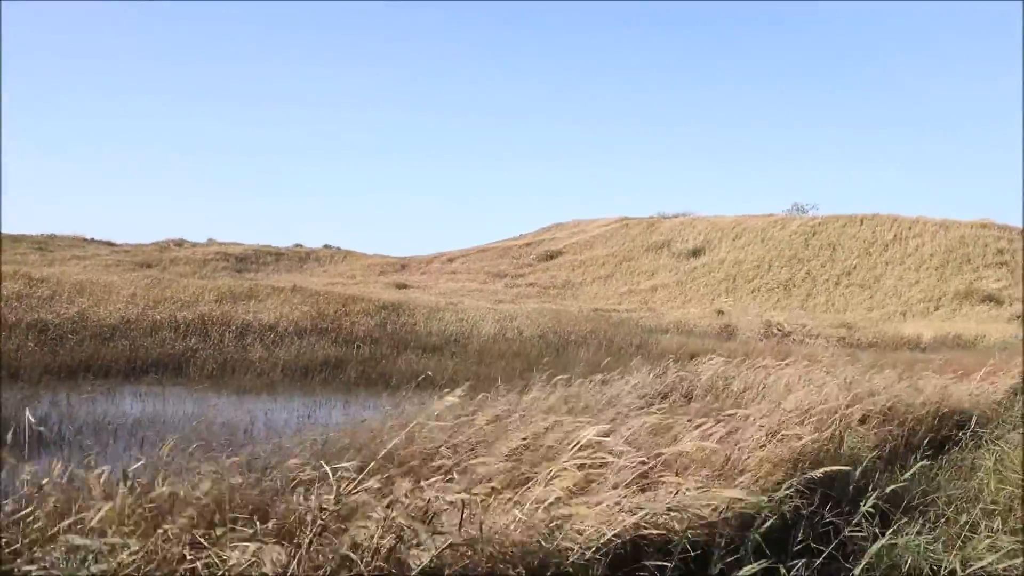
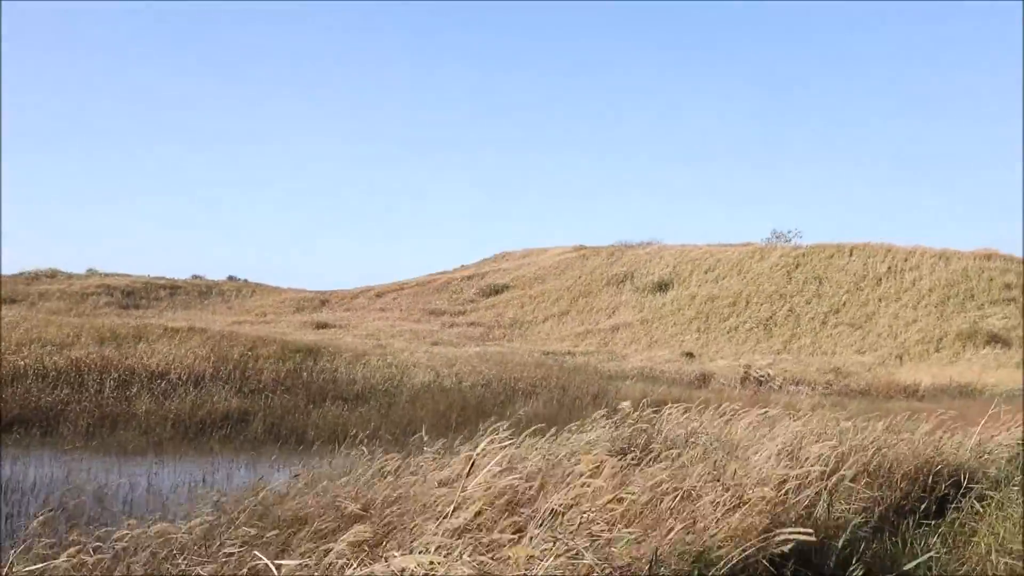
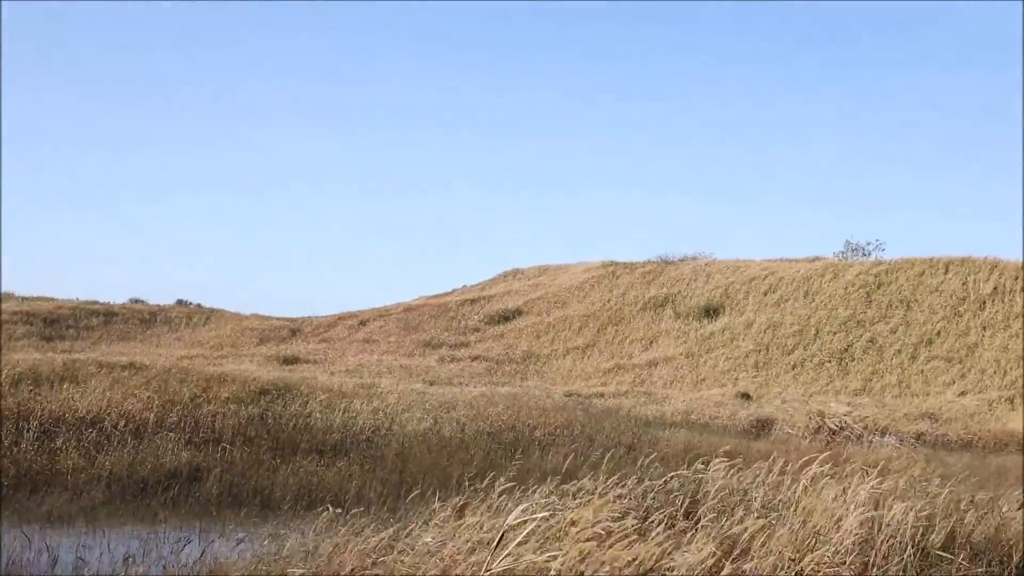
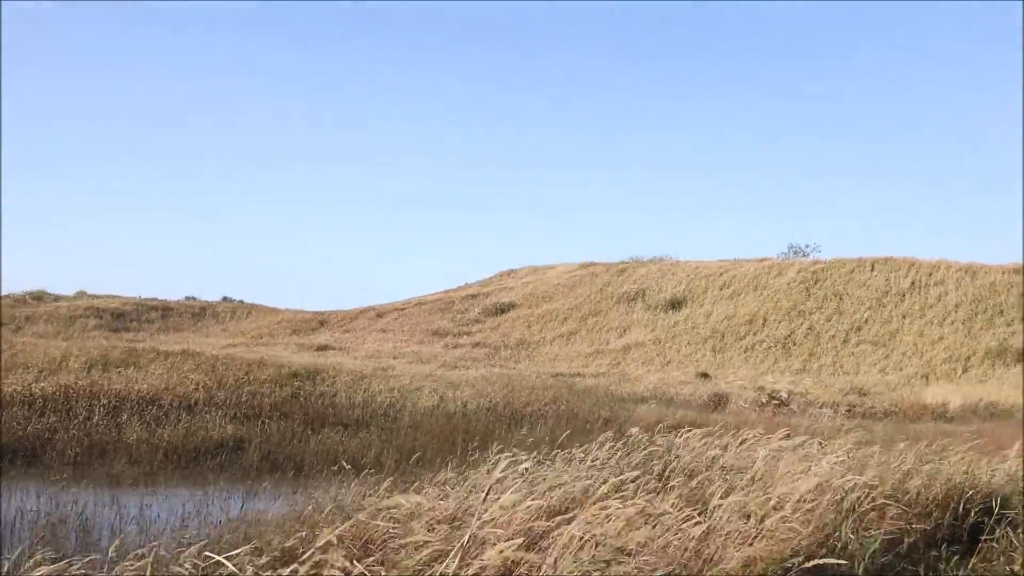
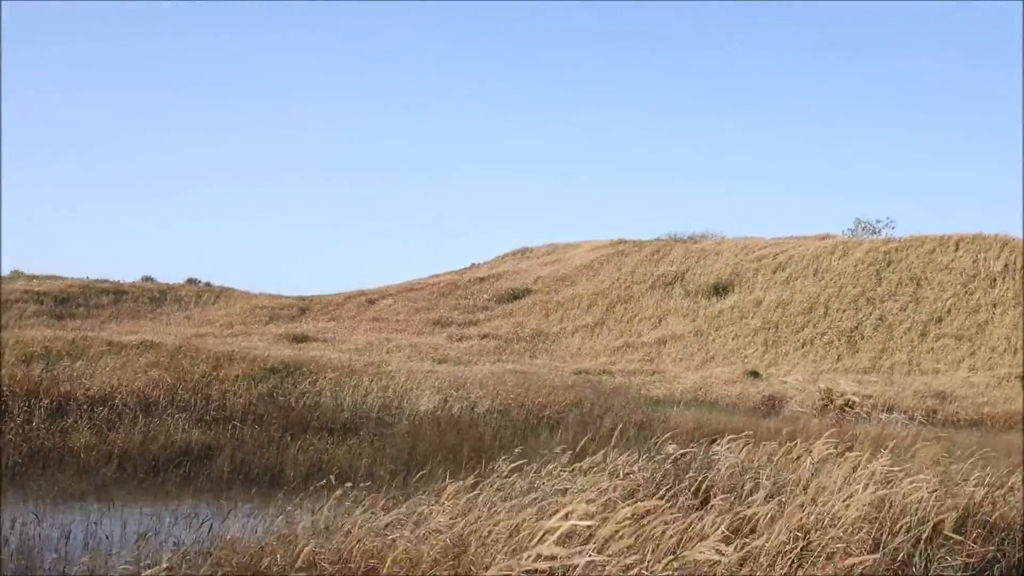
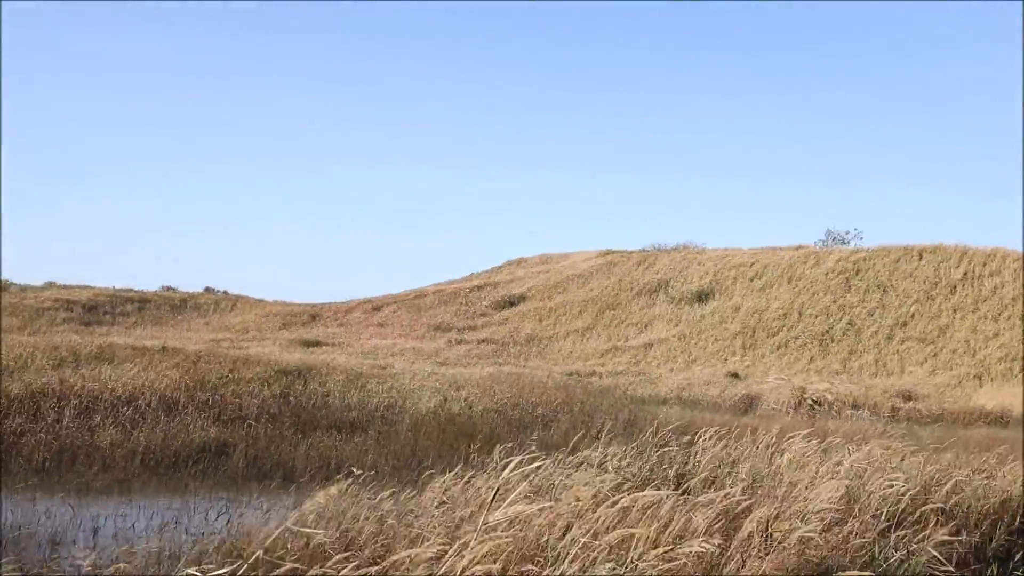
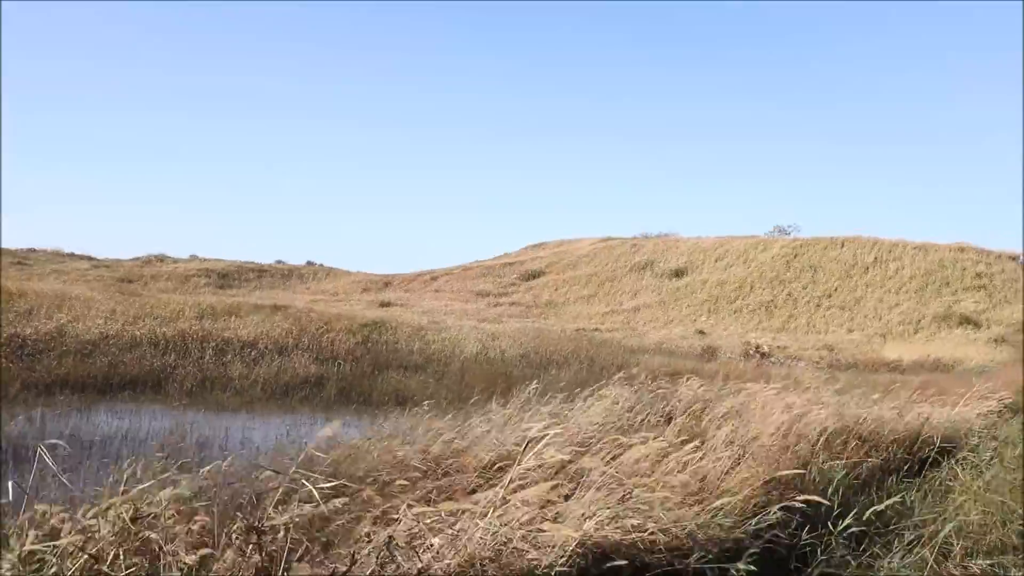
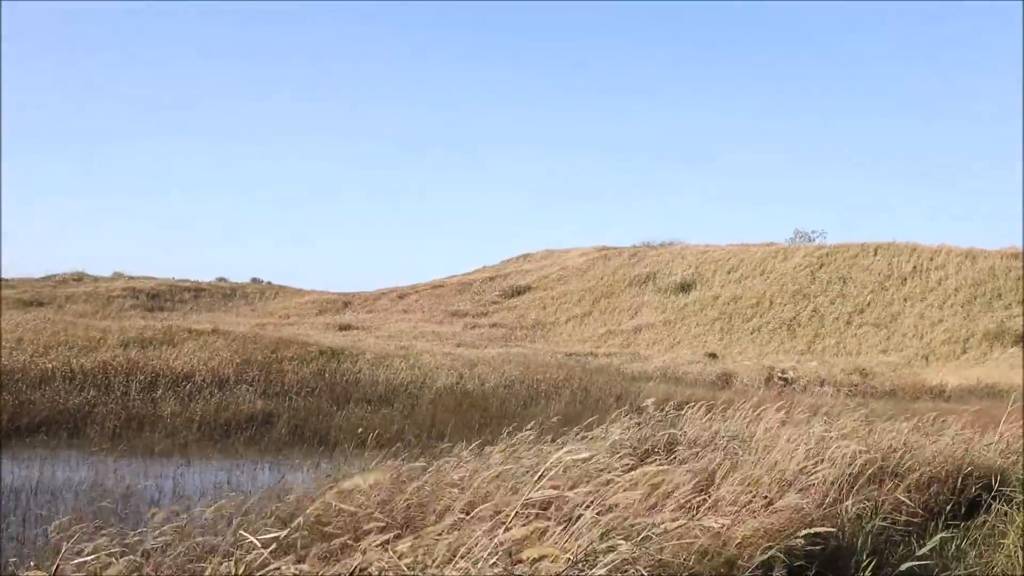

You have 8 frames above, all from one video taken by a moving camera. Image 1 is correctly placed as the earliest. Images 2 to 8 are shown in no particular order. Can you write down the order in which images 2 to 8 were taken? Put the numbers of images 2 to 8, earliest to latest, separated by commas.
7, 8, 2, 4, 6, 3, 5
